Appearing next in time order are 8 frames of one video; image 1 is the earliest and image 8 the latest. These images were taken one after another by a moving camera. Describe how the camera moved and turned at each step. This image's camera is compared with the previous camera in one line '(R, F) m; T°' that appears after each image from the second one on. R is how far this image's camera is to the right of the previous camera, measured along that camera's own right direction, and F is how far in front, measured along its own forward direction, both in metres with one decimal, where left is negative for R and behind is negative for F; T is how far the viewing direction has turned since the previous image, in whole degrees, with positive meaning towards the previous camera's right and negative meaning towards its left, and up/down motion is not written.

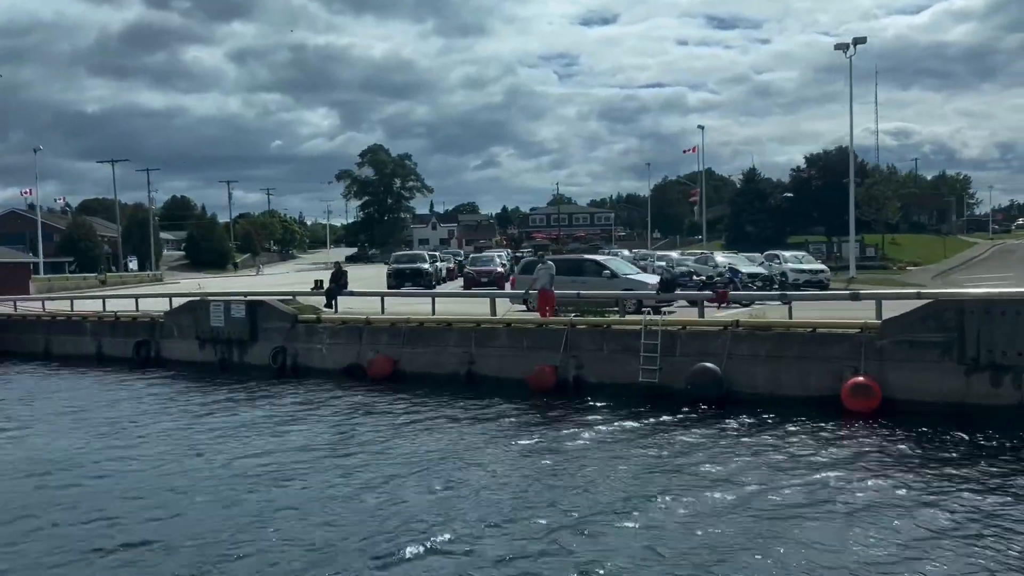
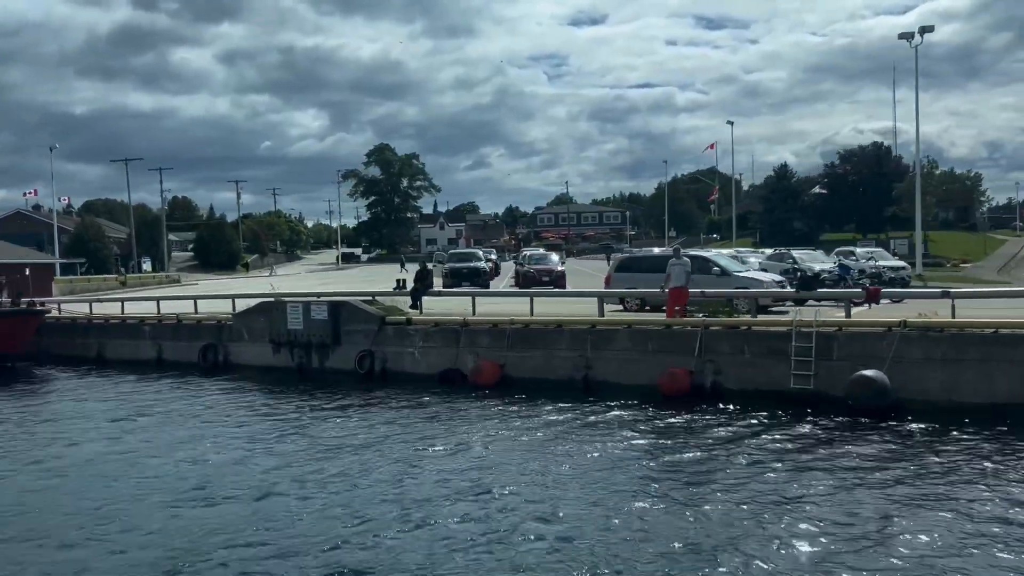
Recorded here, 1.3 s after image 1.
(-2.3, +1.2) m; 0°
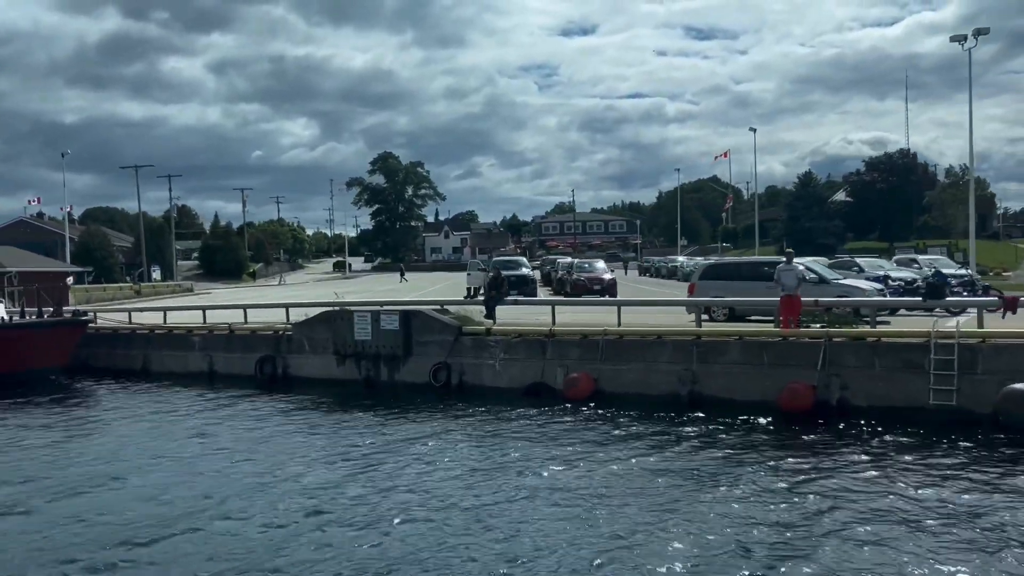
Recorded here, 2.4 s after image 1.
(-1.8, +1.0) m; 0°
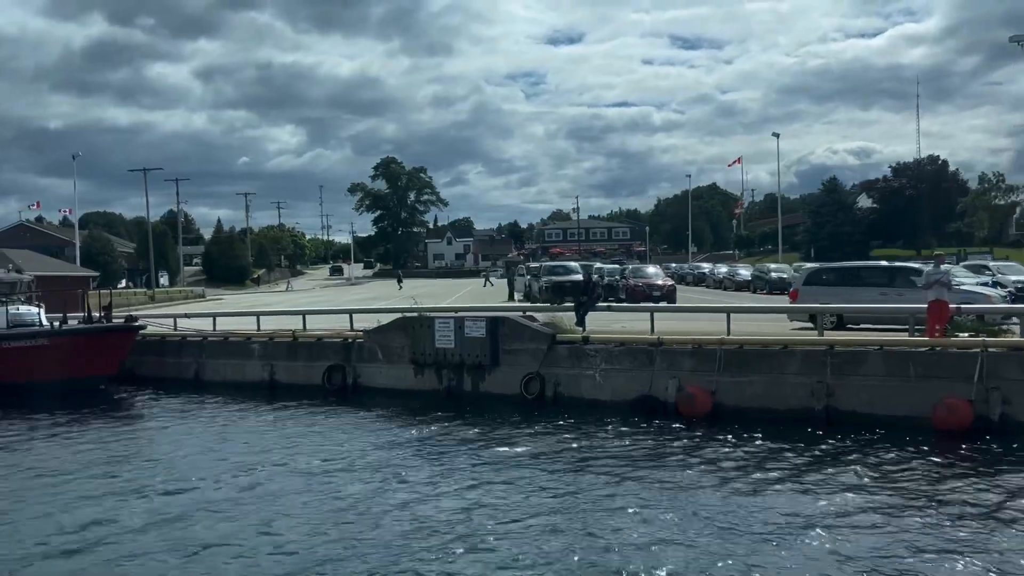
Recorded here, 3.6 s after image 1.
(-2.1, +1.1) m; +1°
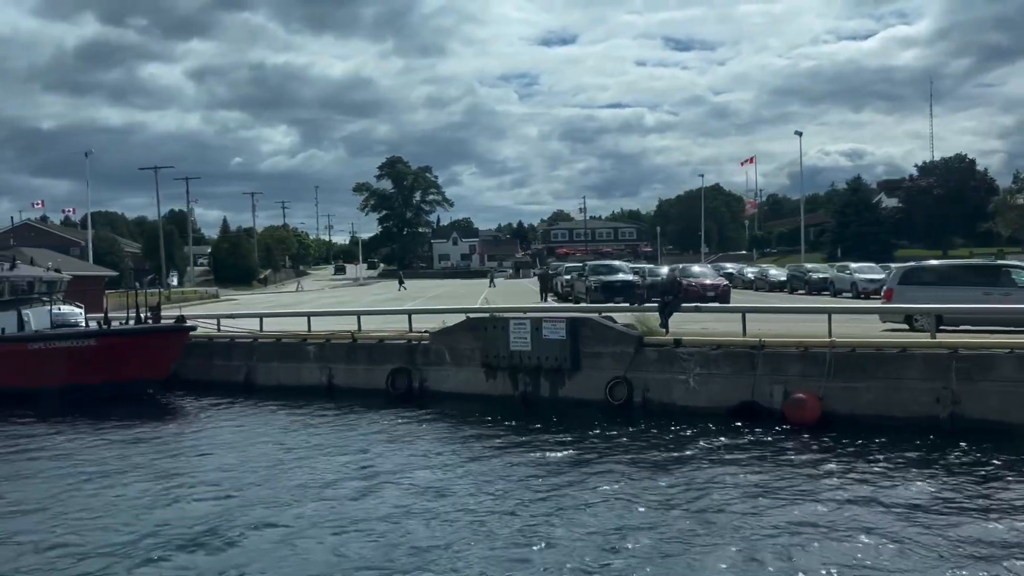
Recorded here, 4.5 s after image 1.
(-1.6, +0.9) m; 0°
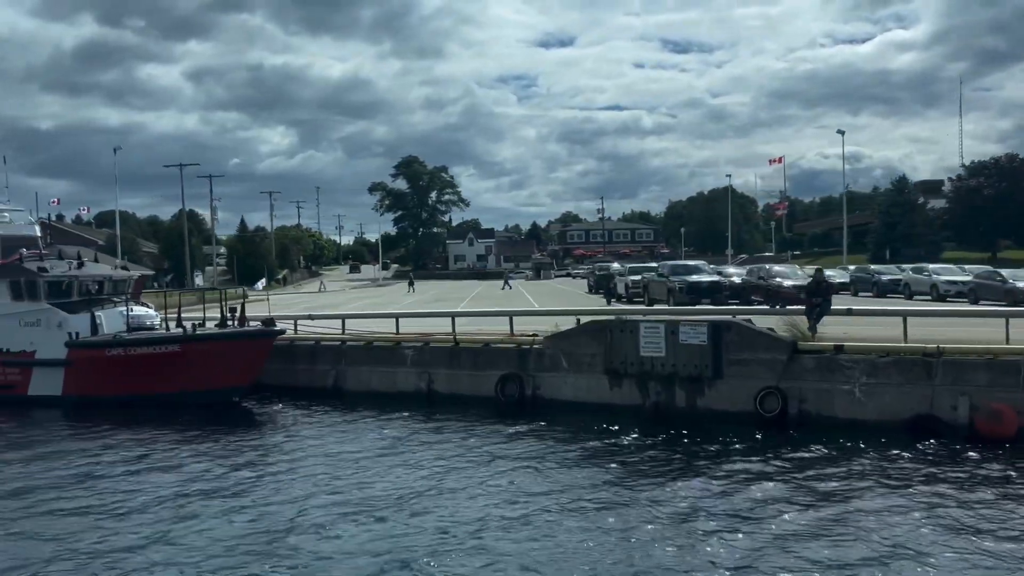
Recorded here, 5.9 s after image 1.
(-2.3, +1.4) m; 0°
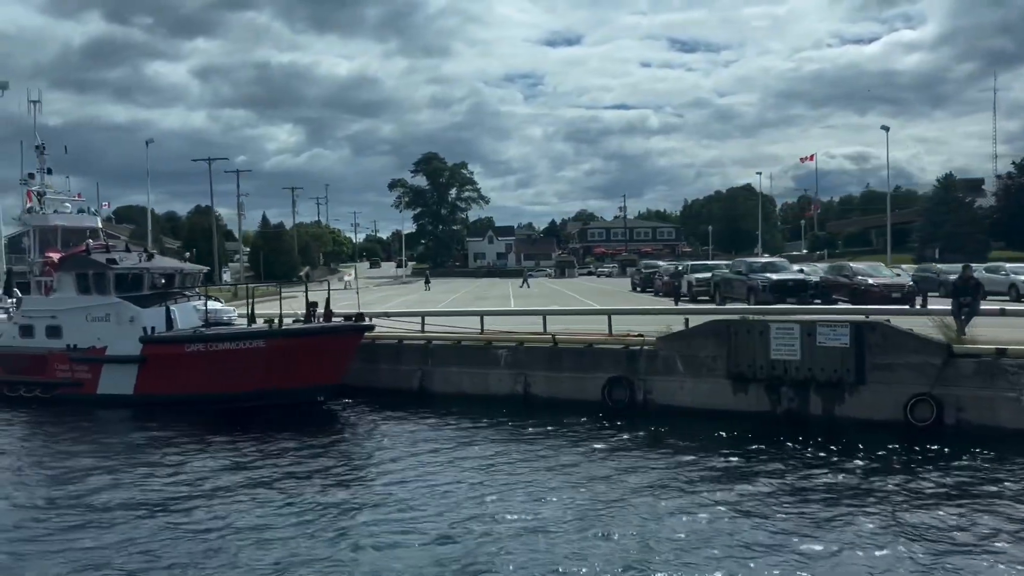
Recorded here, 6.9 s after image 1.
(-1.8, +1.1) m; -1°
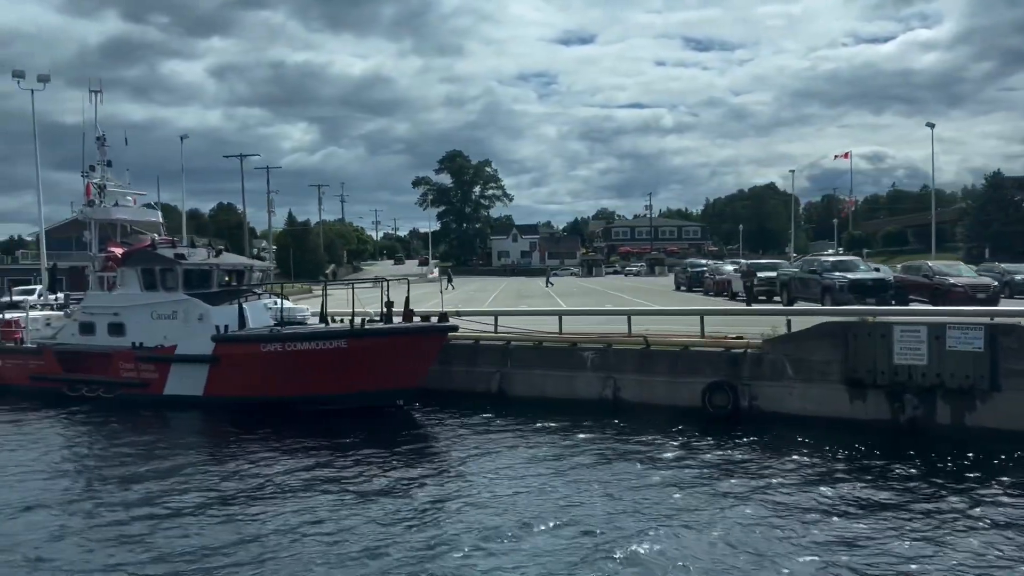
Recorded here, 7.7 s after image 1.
(-1.4, +0.8) m; -1°
